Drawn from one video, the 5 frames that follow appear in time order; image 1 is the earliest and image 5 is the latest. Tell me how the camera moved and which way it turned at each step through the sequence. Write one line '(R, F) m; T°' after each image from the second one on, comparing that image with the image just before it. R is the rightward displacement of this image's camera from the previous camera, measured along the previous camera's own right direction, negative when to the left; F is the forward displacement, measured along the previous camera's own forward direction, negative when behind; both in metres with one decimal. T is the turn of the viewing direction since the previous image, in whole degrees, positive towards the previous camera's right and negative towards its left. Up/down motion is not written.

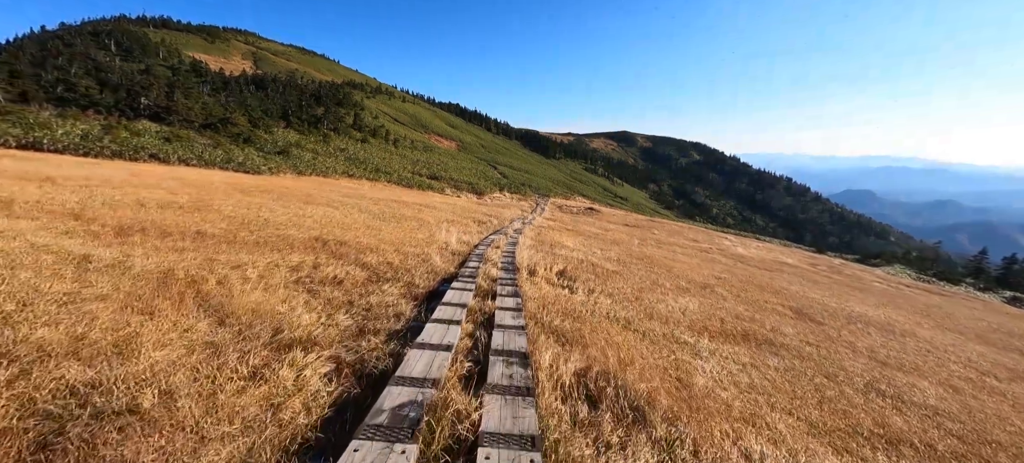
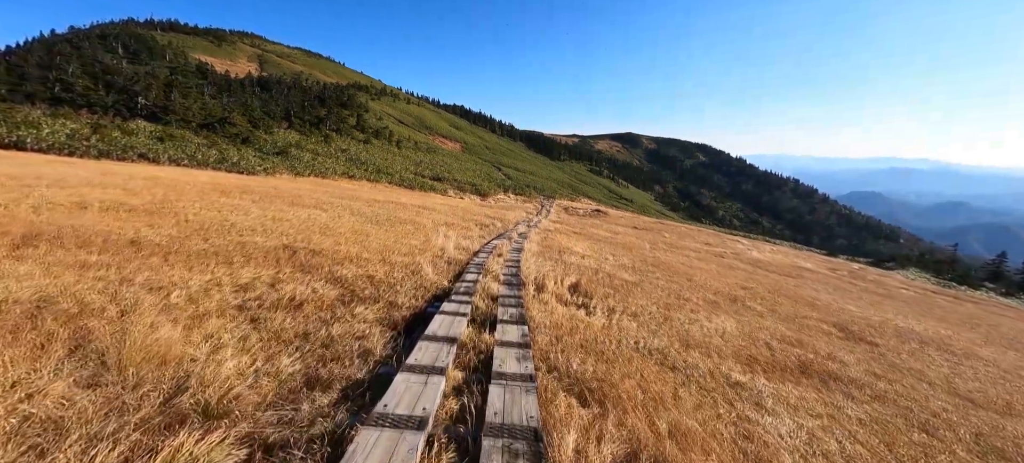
(0.0, +1.6) m; -1°
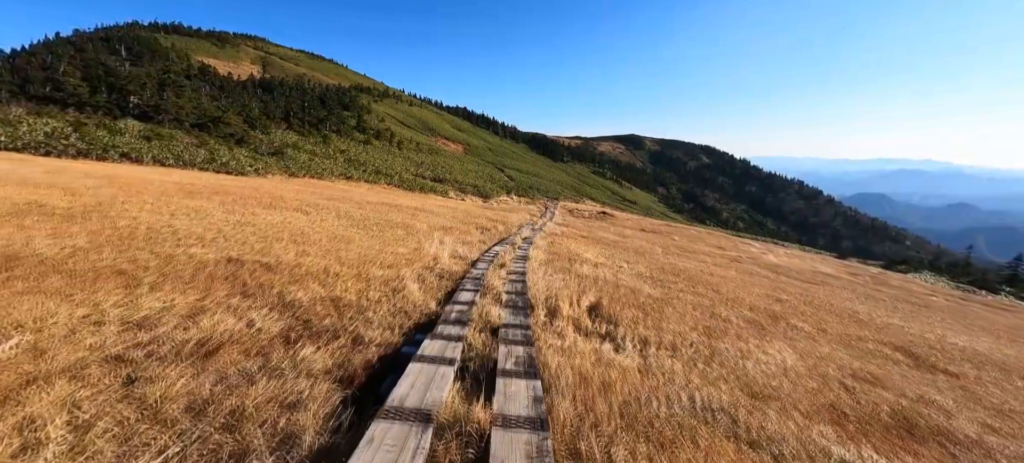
(0.0, +1.7) m; 0°
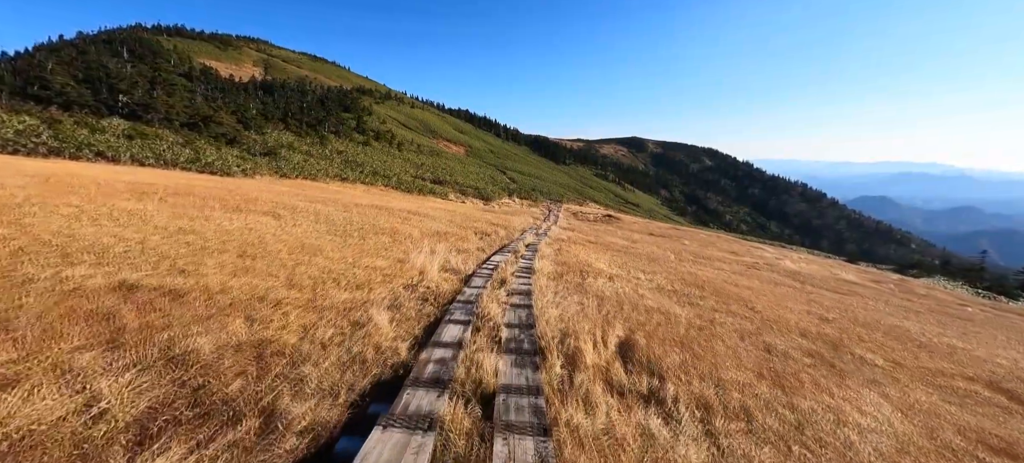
(0.0, +1.9) m; 0°
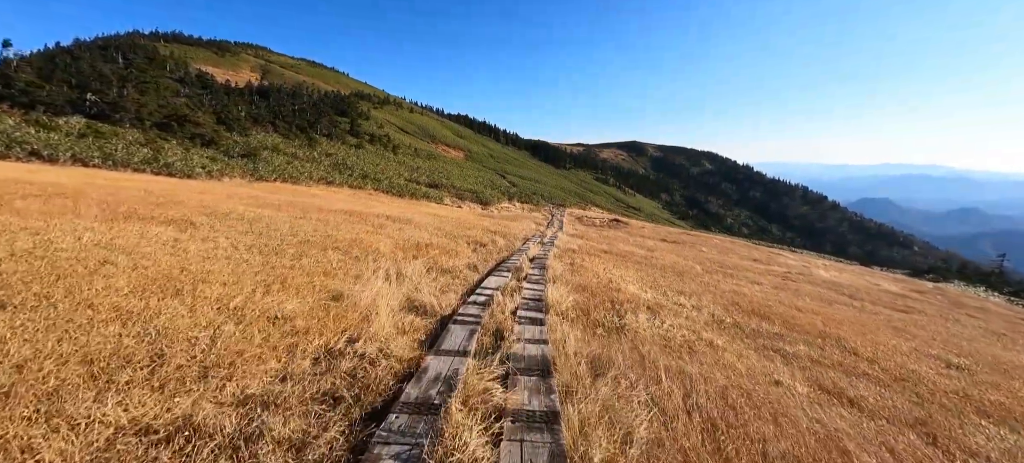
(0.0, +3.5) m; 0°
